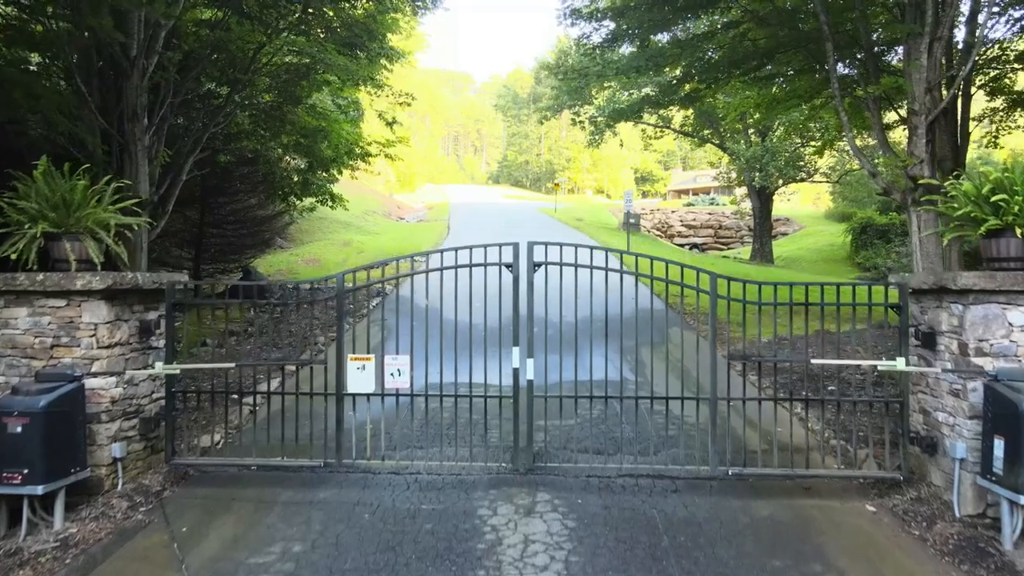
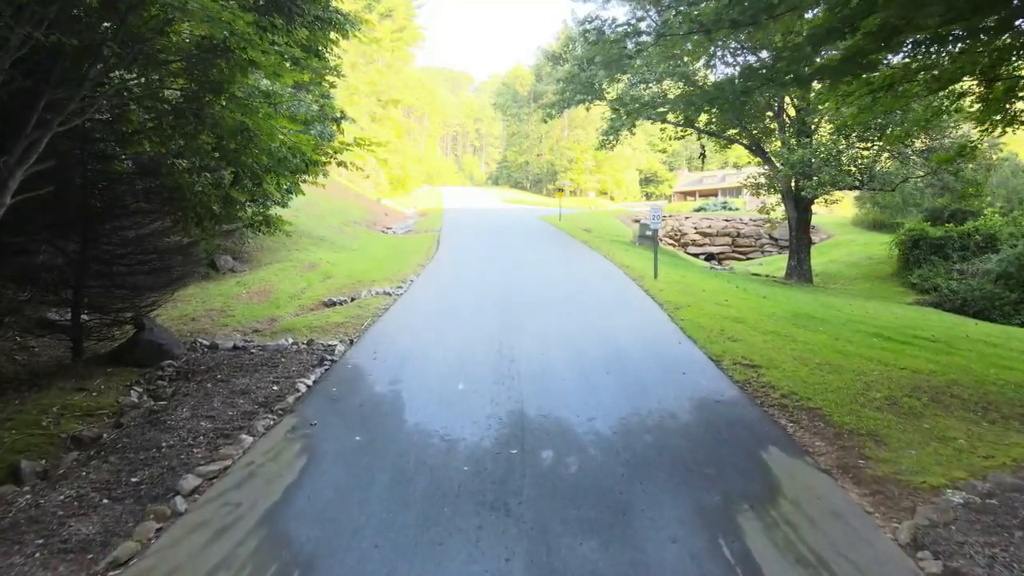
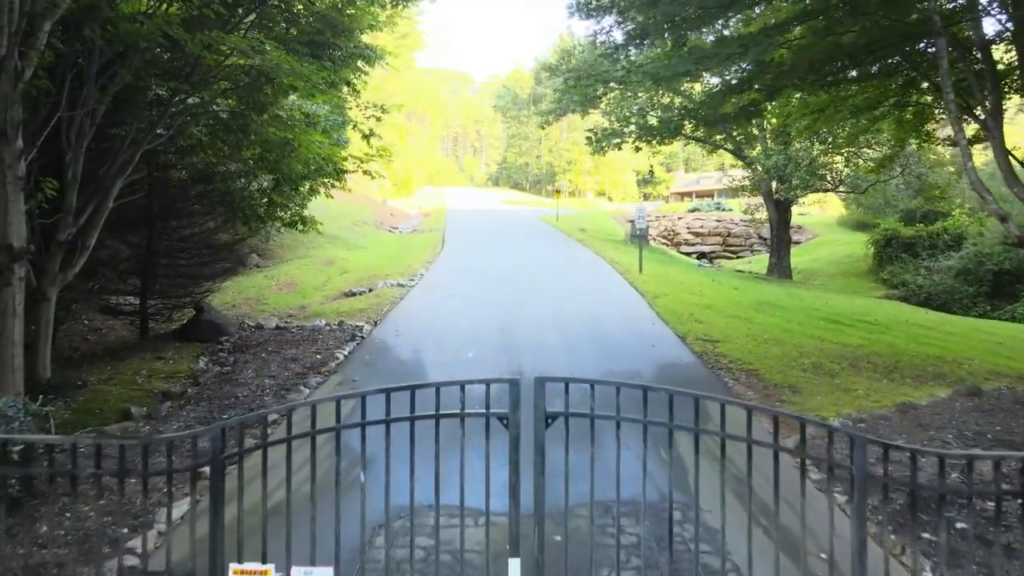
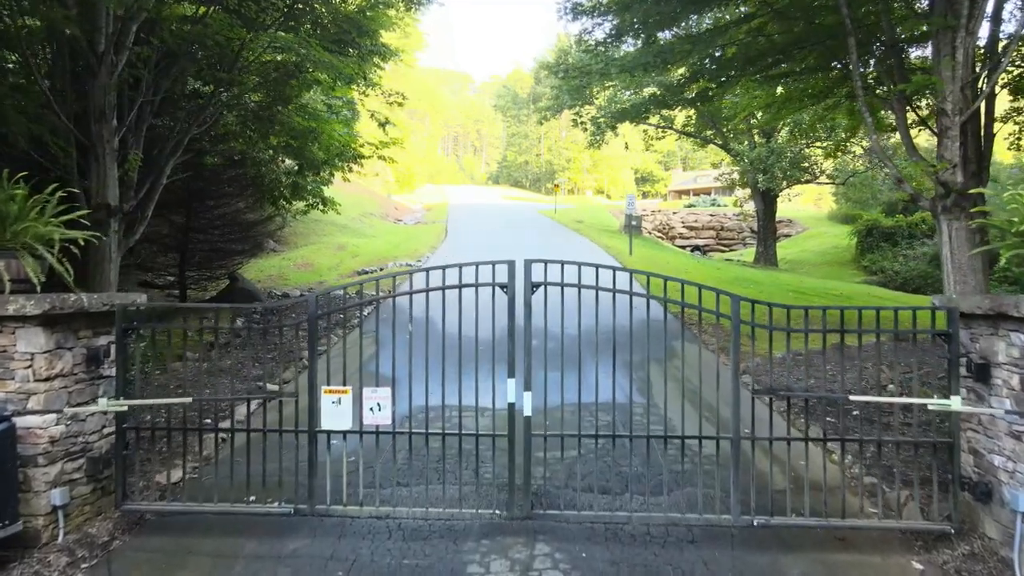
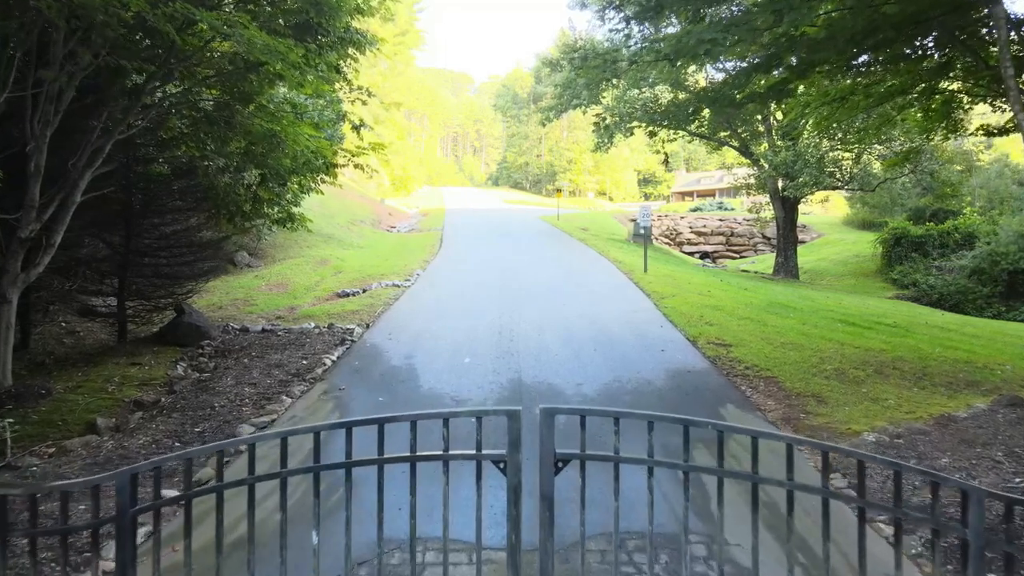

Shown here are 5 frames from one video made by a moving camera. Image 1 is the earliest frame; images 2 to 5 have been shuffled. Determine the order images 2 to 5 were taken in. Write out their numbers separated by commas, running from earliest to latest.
4, 3, 5, 2
